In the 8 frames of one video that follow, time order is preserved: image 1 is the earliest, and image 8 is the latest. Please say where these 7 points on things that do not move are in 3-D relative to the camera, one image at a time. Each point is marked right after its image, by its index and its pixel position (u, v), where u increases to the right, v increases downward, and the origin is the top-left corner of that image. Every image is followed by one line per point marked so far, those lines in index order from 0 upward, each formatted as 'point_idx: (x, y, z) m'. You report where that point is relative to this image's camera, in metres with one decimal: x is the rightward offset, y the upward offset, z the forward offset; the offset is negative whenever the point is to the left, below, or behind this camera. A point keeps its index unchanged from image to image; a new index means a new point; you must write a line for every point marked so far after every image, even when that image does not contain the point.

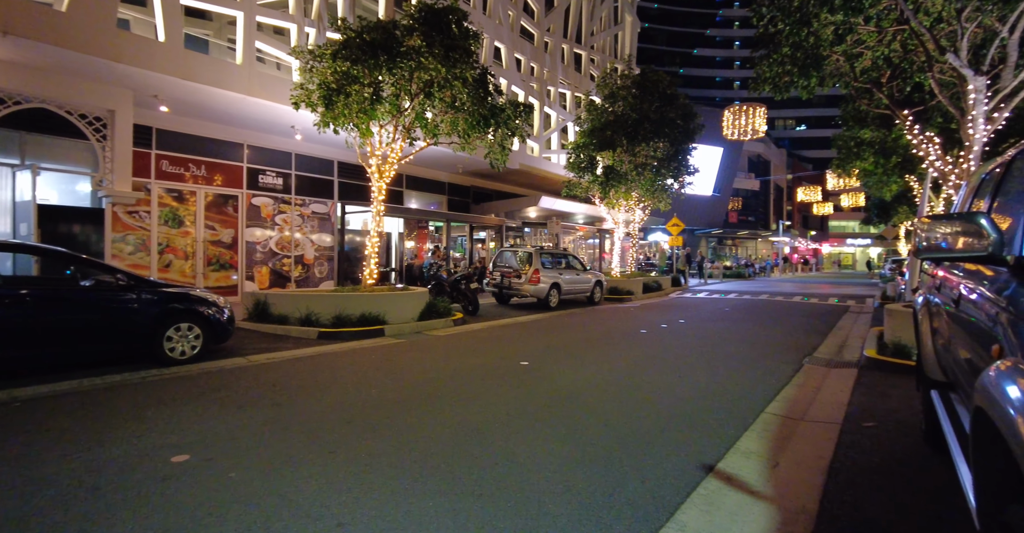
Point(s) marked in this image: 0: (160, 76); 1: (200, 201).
0: (-7.0, +3.9, +9.3) m
1: (-8.6, +1.8, +12.8) m
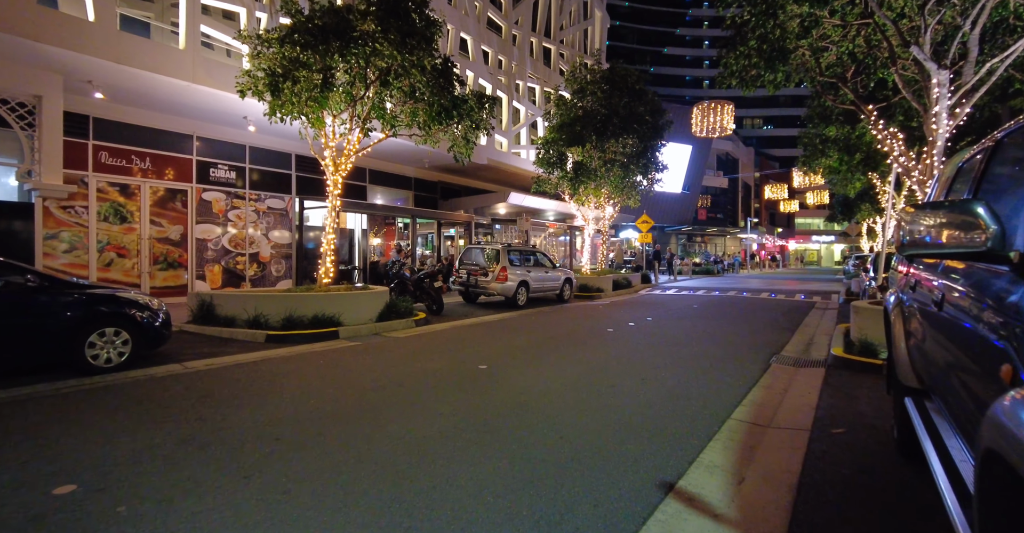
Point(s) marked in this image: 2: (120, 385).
0: (-7.7, +3.9, +8.5) m
1: (-9.5, +1.9, +12.0) m
2: (-5.0, -1.4, +5.9) m
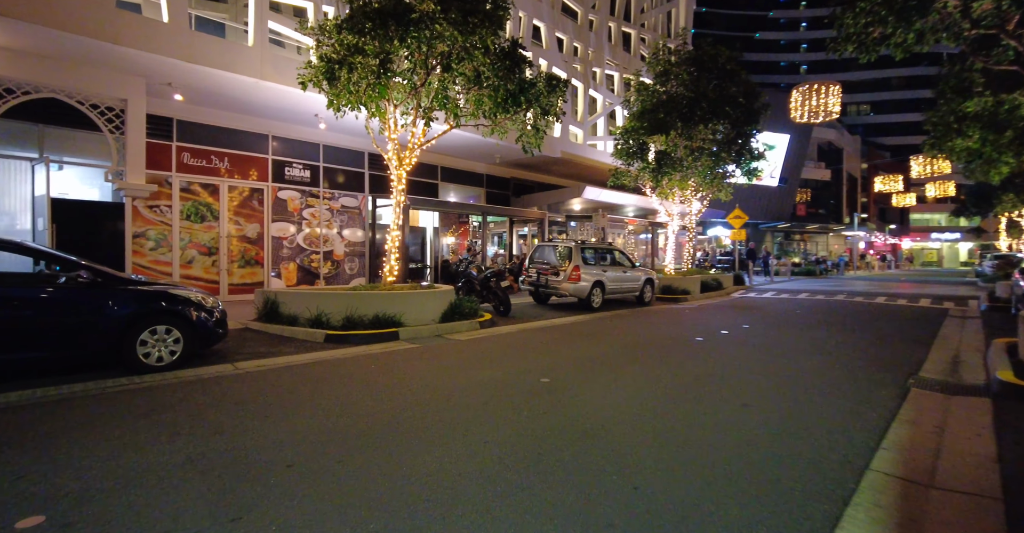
0: (-6.5, +3.9, +8.6) m
1: (-7.7, +1.9, +12.4) m
2: (-4.2, -1.4, +5.7) m
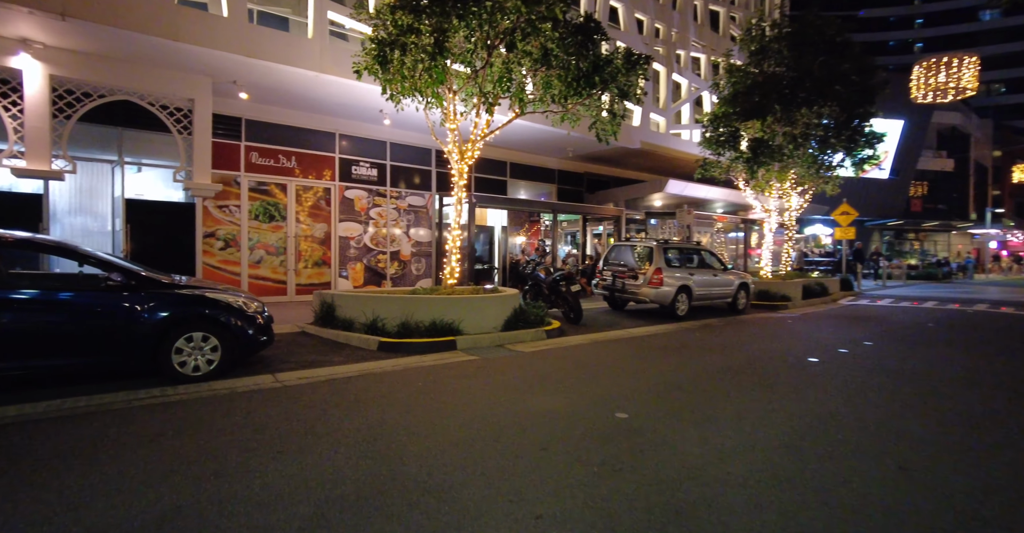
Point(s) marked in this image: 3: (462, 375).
0: (-5.2, +3.9, +8.4) m
1: (-5.8, +1.9, +12.3) m
2: (-3.5, -1.4, +5.2) m
3: (-0.7, -1.5, +6.5) m
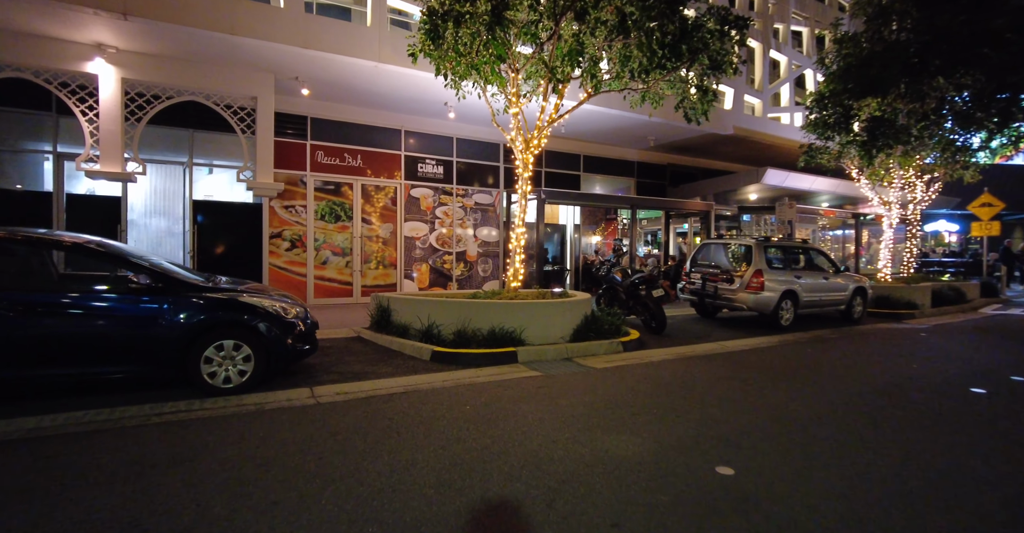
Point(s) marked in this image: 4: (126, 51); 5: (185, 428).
0: (-4.0, +3.9, +8.1) m
1: (-4.0, +1.9, +12.1) m
2: (-2.9, -1.4, +4.6) m
3: (+0.1, -1.5, +5.4) m
4: (-6.8, +3.8, +8.1) m
5: (-2.9, -1.4, +4.1) m
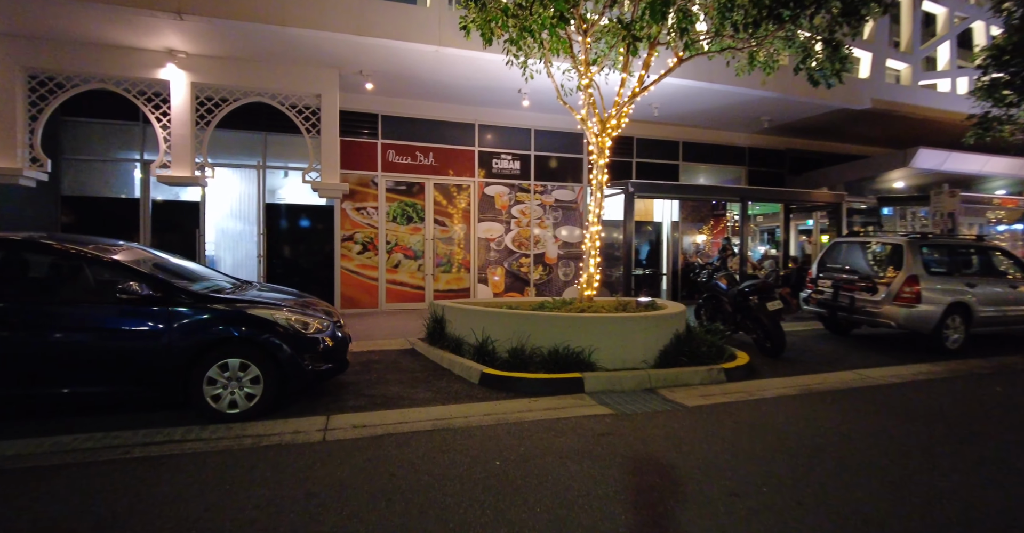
0: (-2.9, +3.8, +7.6) m
1: (-2.1, +1.8, +11.5) m
2: (-2.5, -1.5, +3.9) m
3: (+0.6, -1.6, +4.1) m
4: (-5.6, +3.7, +8.2) m
5: (-2.6, -1.5, +3.5) m
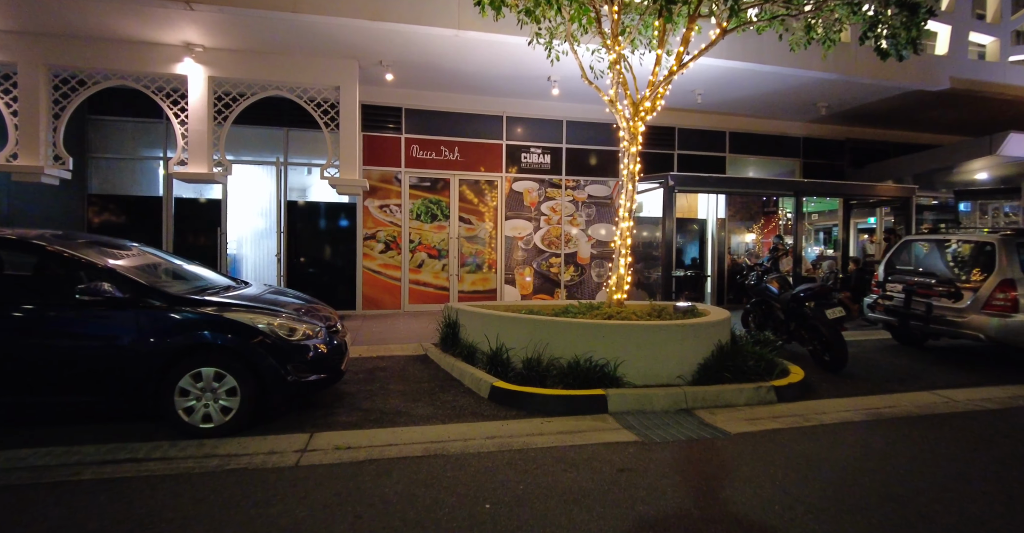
0: (-2.5, +3.8, +7.2) m
1: (-1.4, +1.8, +11.0) m
2: (-2.5, -1.5, +3.5) m
3: (+0.7, -1.6, +3.5) m
4: (-5.2, +3.8, +8.0) m
5: (-2.7, -1.5, +3.1) m
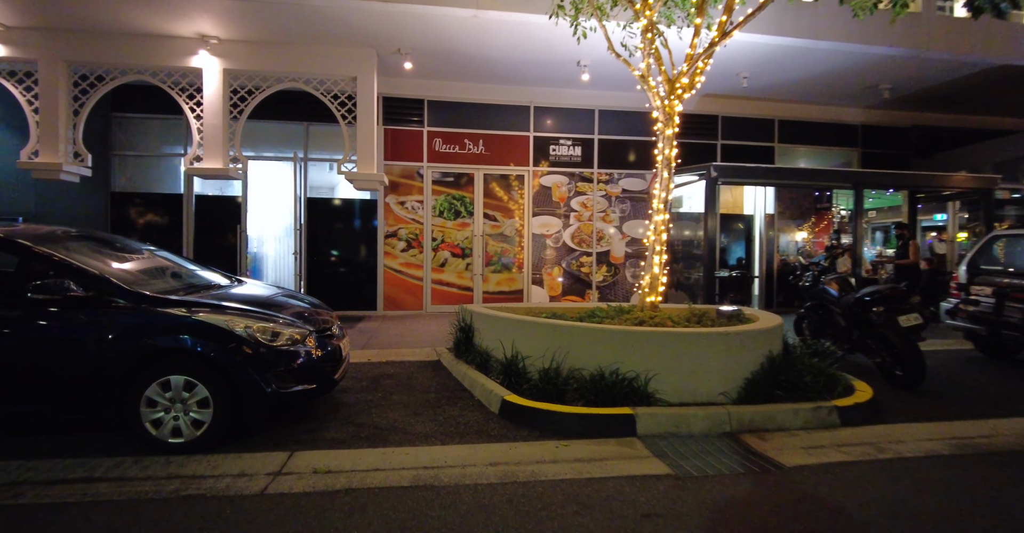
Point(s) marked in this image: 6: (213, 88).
0: (-2.2, +3.9, +6.8) m
1: (-0.8, +1.9, +10.5) m
2: (-2.5, -1.5, +3.1) m
3: (+0.7, -1.5, +2.8) m
4: (-4.8, +3.8, +7.8) m
5: (-2.7, -1.5, +2.7) m
6: (-5.0, +3.0, +7.7) m
